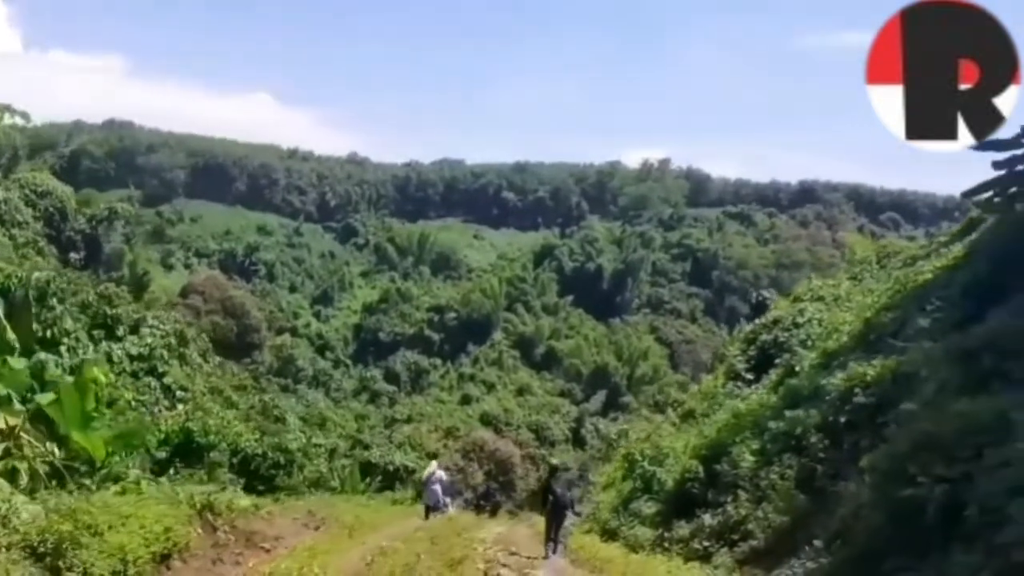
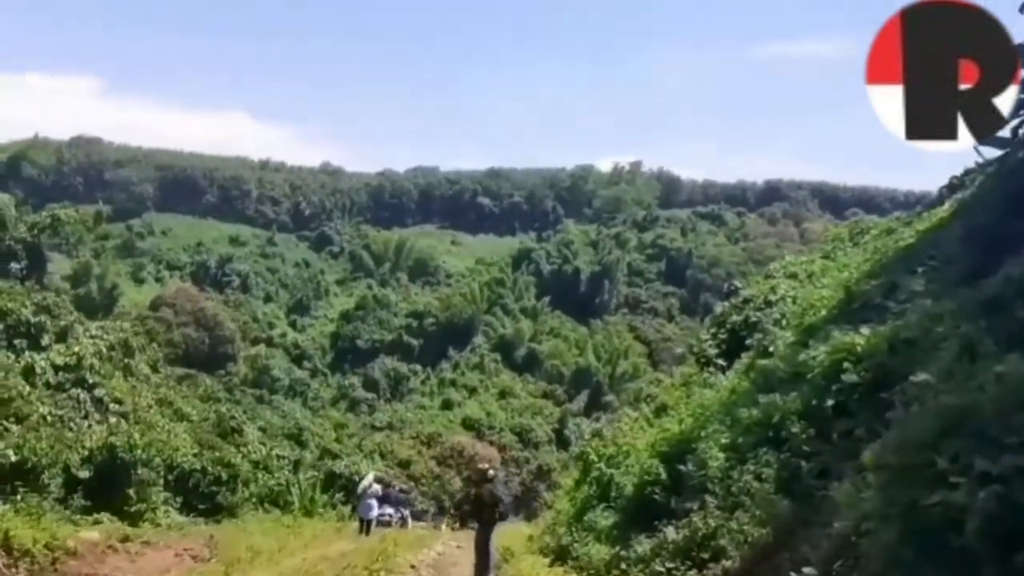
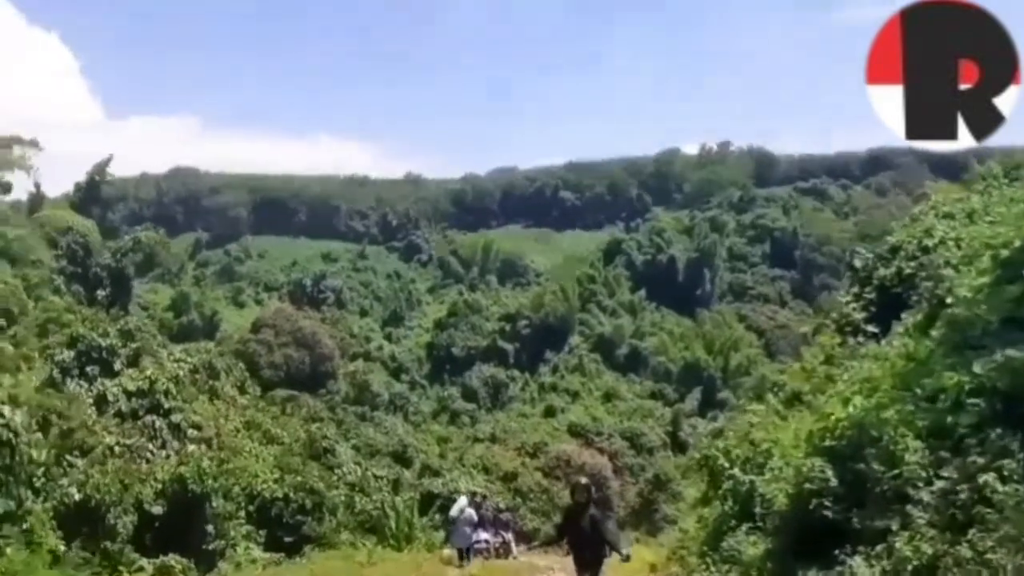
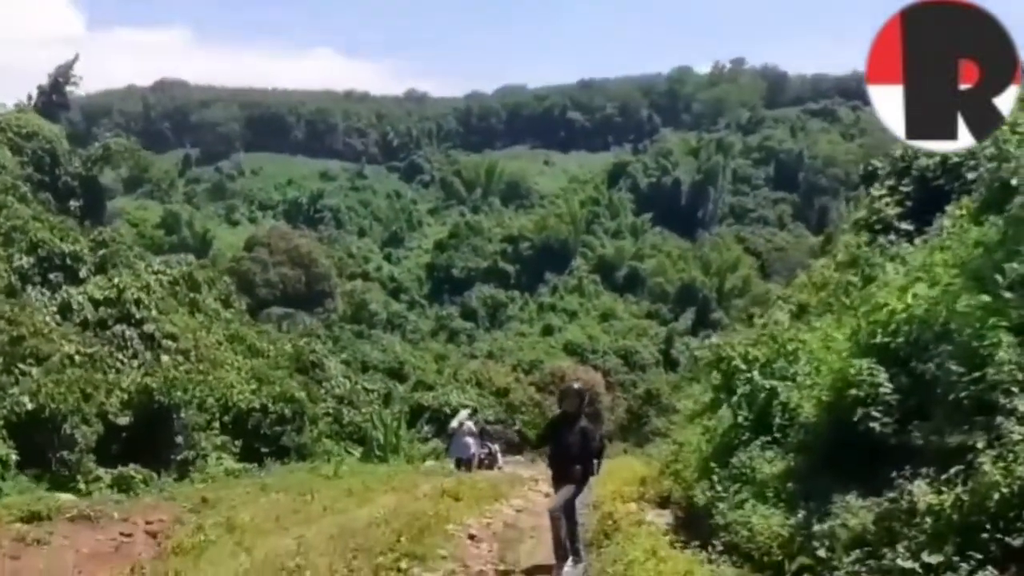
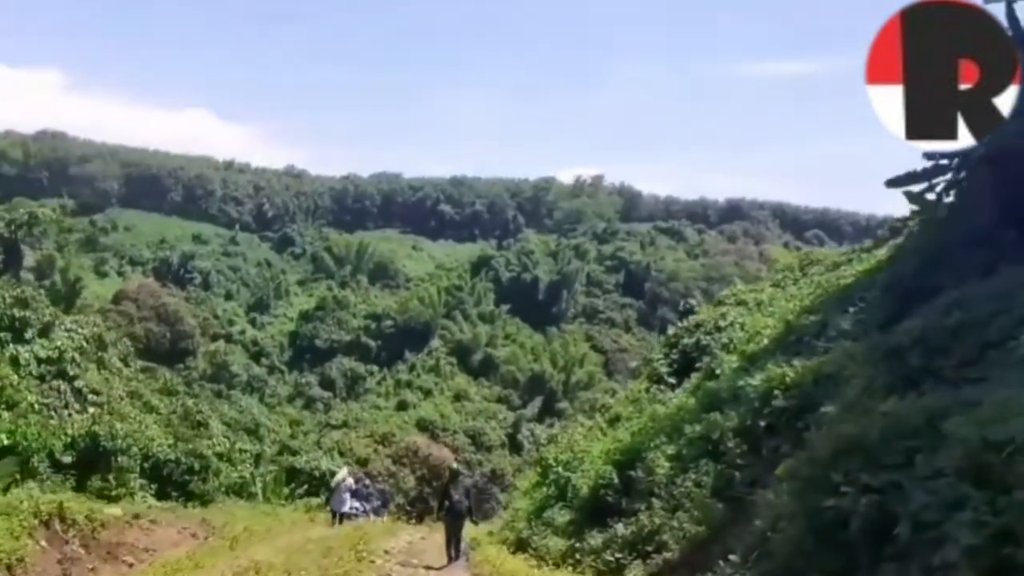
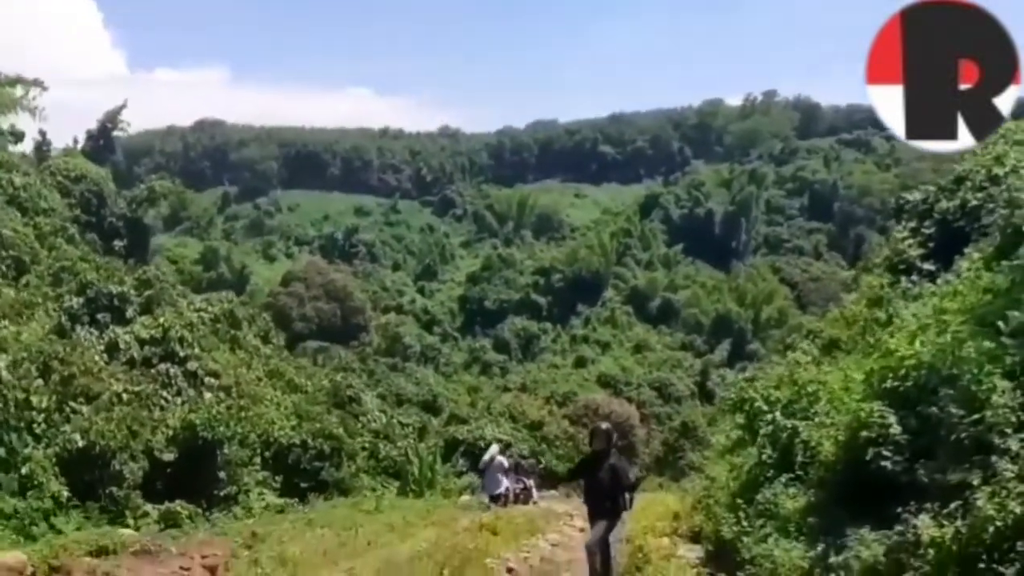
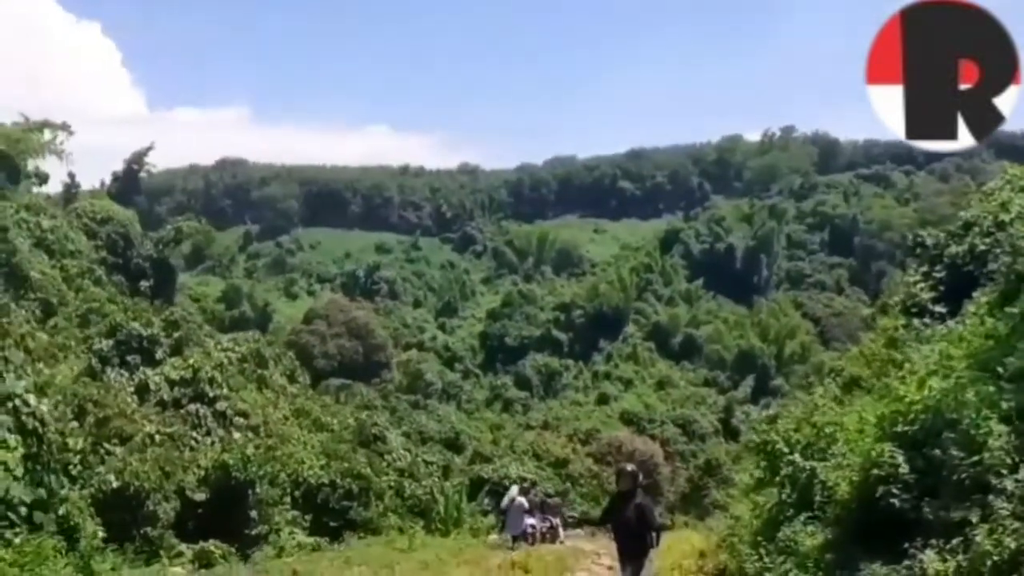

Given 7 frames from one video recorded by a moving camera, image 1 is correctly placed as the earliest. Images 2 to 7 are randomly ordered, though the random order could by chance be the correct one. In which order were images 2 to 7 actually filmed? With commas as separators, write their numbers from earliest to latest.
5, 2, 3, 7, 6, 4
